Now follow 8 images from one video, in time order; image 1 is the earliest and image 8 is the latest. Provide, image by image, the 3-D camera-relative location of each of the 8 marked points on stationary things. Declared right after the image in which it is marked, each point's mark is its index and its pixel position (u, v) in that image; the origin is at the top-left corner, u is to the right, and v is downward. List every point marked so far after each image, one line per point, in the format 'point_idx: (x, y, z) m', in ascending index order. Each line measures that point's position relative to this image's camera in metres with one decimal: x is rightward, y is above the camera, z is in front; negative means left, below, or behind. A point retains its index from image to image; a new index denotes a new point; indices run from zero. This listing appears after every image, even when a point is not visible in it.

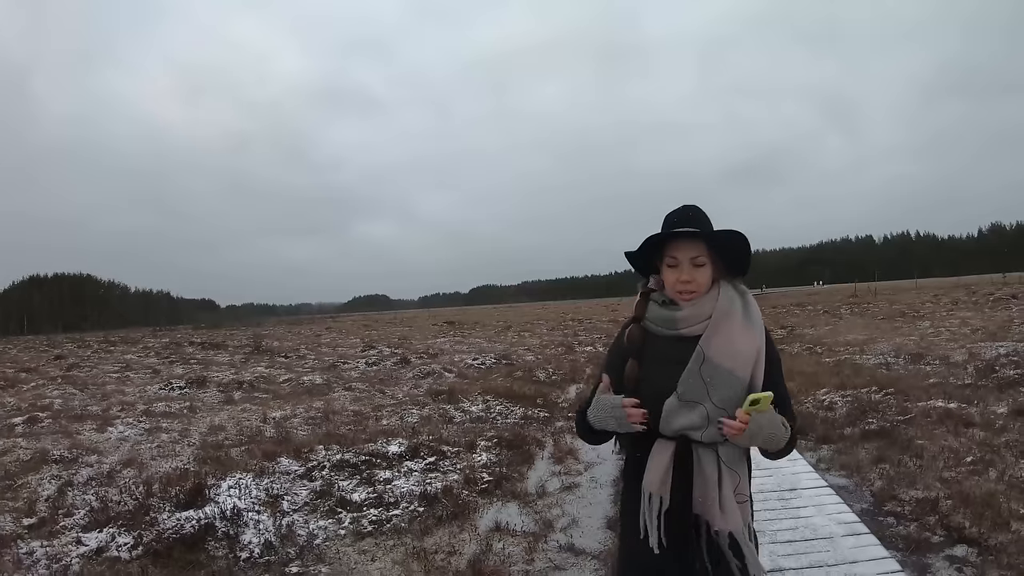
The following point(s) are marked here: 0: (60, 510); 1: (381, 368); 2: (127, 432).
0: (-5.2, -2.6, +6.5) m
1: (-4.0, -2.4, +16.8) m
2: (-7.2, -2.8, +10.5) m
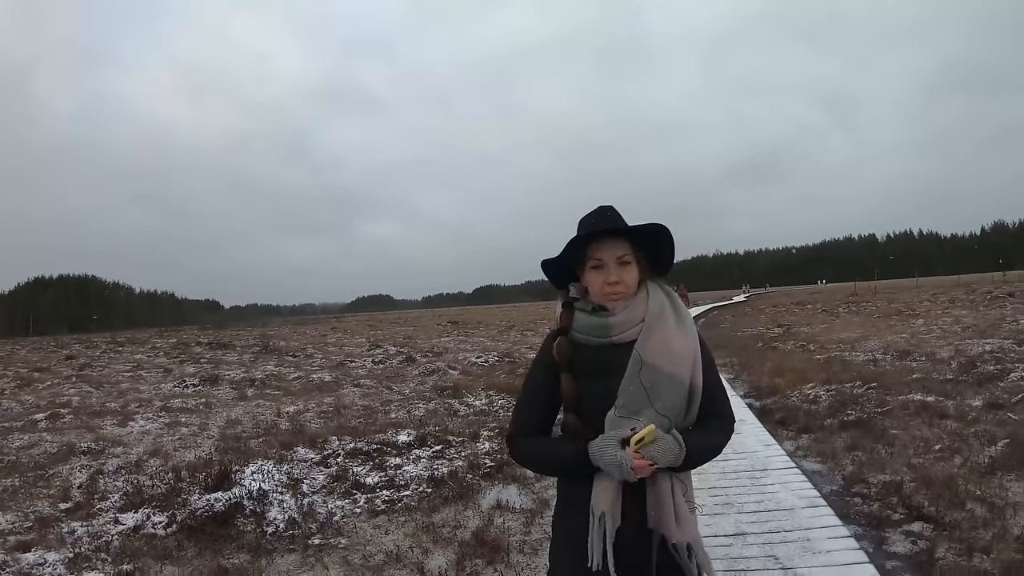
0: (-5.2, -2.7, +7.0) m
1: (-4.0, -2.4, +17.3) m
2: (-7.2, -2.8, +11.0) m
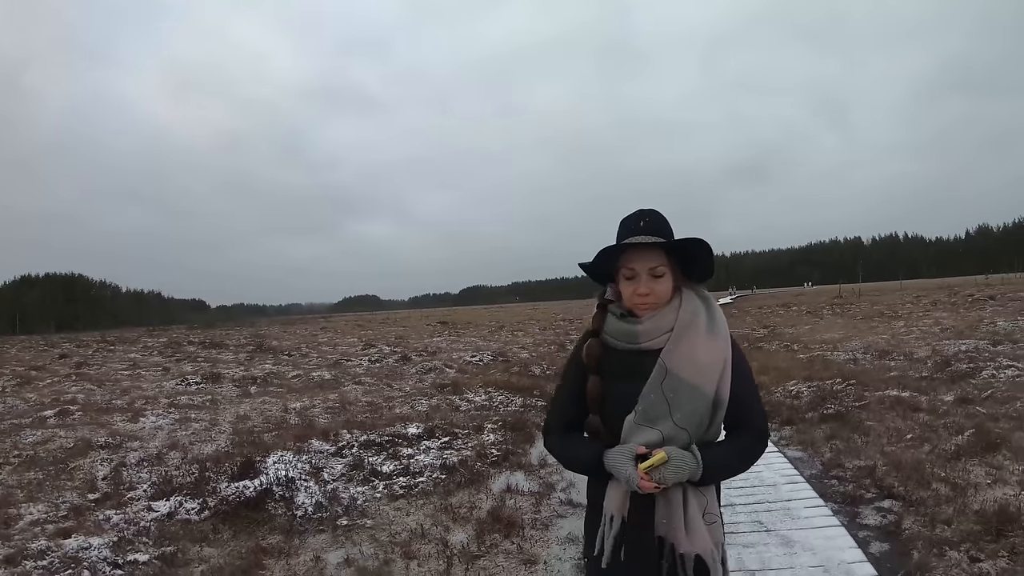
0: (-5.2, -2.6, +7.4) m
1: (-4.1, -2.4, +17.7) m
2: (-7.2, -2.8, +11.3) m
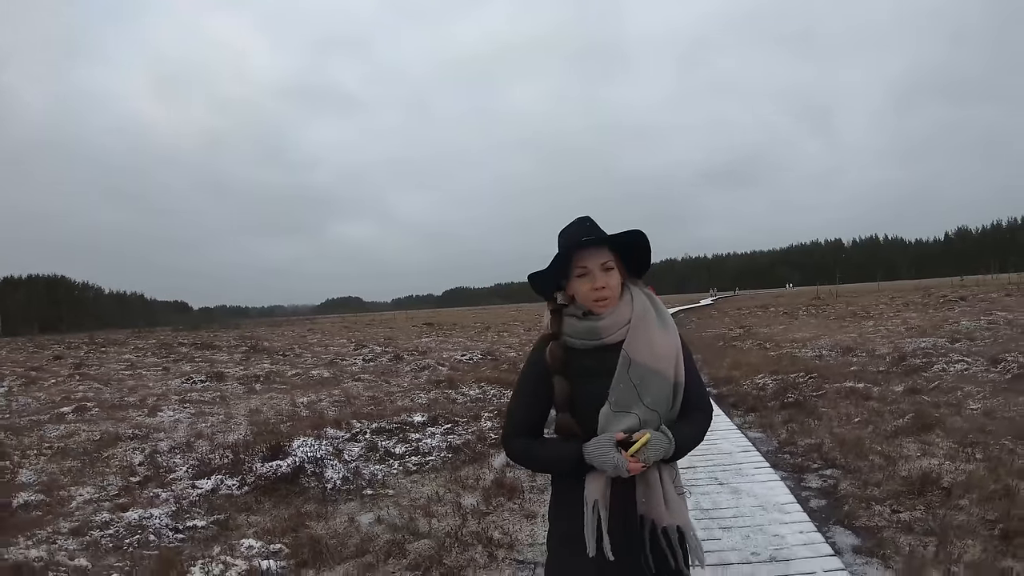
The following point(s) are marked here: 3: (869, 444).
0: (-5.2, -2.7, +8.1) m
1: (-4.3, -2.5, +18.4) m
2: (-7.3, -2.8, +12.0) m
3: (+4.1, -1.8, +6.3) m
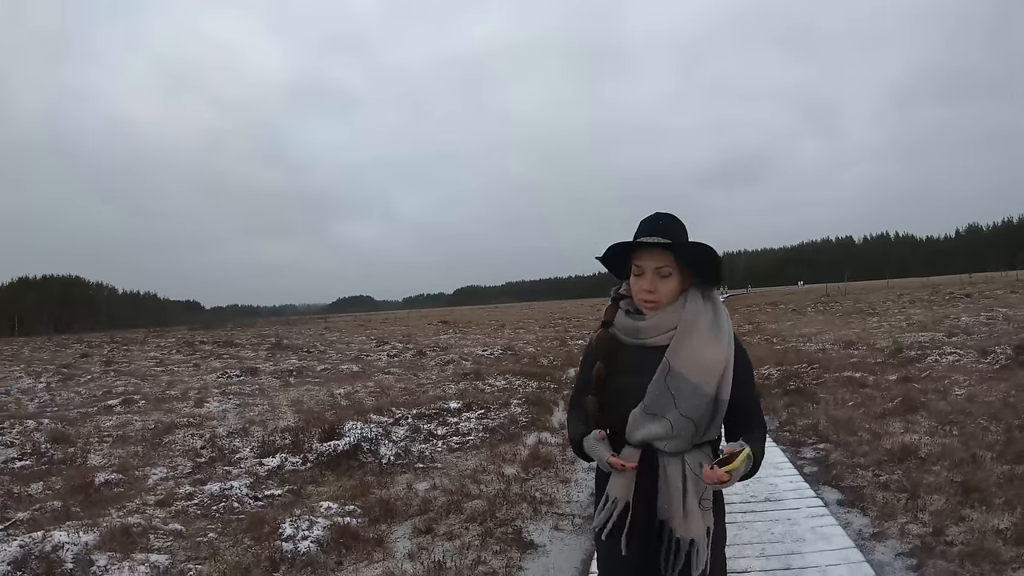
0: (-4.8, -2.7, +9.1) m
1: (-3.8, -2.4, +19.4) m
2: (-6.8, -2.8, +13.0) m
3: (+4.5, -1.8, +7.2) m
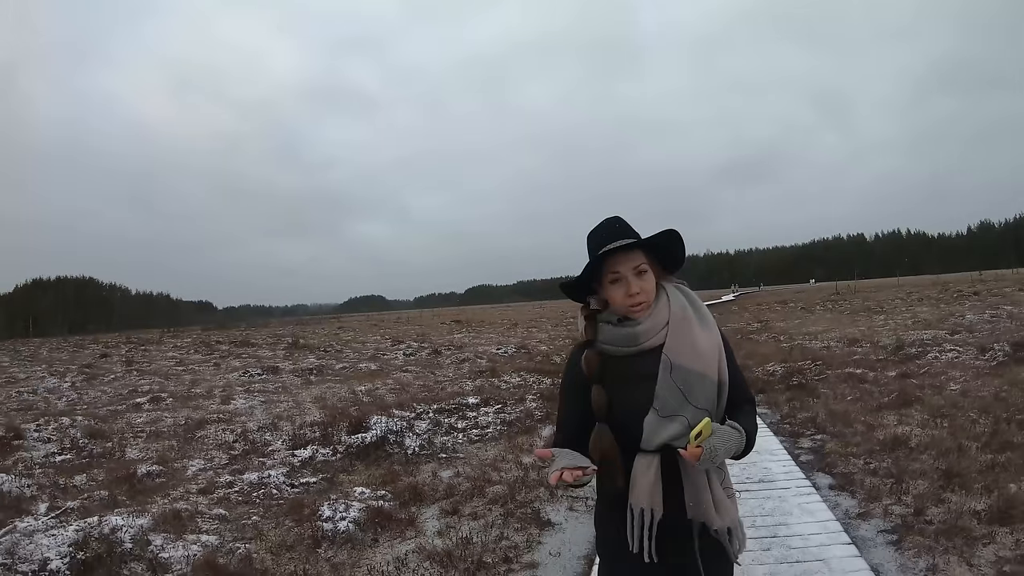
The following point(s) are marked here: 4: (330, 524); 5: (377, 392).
0: (-4.5, -2.7, +9.6) m
1: (-3.3, -2.5, +19.9) m
2: (-6.5, -2.9, +13.6) m
3: (+4.8, -1.8, +7.6) m
4: (-1.9, -2.5, +5.8) m
5: (-3.1, -2.4, +12.6) m
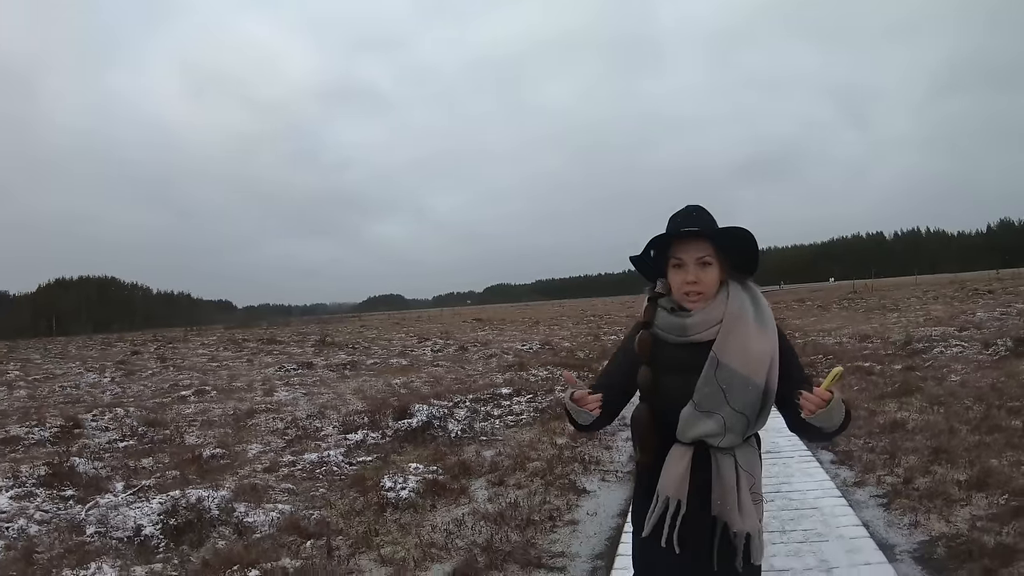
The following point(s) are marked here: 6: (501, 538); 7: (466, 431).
0: (-3.9, -2.7, +10.6) m
1: (-2.5, -2.4, +20.9) m
2: (-5.8, -2.9, +14.6) m
3: (+5.3, -1.8, +8.3) m
4: (-1.4, -2.5, +6.7) m
5: (-2.5, -2.4, +13.5) m
6: (-0.1, -2.4, +5.2) m
7: (-0.8, -2.2, +8.6) m
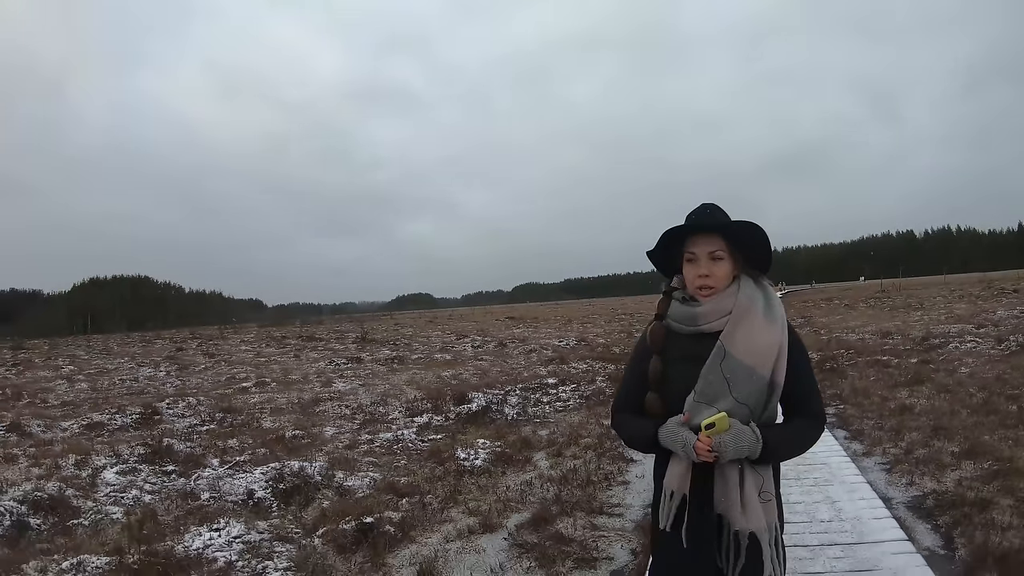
0: (-3.0, -2.7, +11.9) m
1: (-1.2, -2.4, +22.1) m
2: (-4.7, -2.9, +16.0) m
3: (+6.1, -1.8, +9.3) m
4: (-0.6, -2.5, +7.9) m
5: (-1.4, -2.4, +14.8) m
6: (+0.7, -2.4, +6.5) m
7: (+0.1, -2.3, +9.9) m
